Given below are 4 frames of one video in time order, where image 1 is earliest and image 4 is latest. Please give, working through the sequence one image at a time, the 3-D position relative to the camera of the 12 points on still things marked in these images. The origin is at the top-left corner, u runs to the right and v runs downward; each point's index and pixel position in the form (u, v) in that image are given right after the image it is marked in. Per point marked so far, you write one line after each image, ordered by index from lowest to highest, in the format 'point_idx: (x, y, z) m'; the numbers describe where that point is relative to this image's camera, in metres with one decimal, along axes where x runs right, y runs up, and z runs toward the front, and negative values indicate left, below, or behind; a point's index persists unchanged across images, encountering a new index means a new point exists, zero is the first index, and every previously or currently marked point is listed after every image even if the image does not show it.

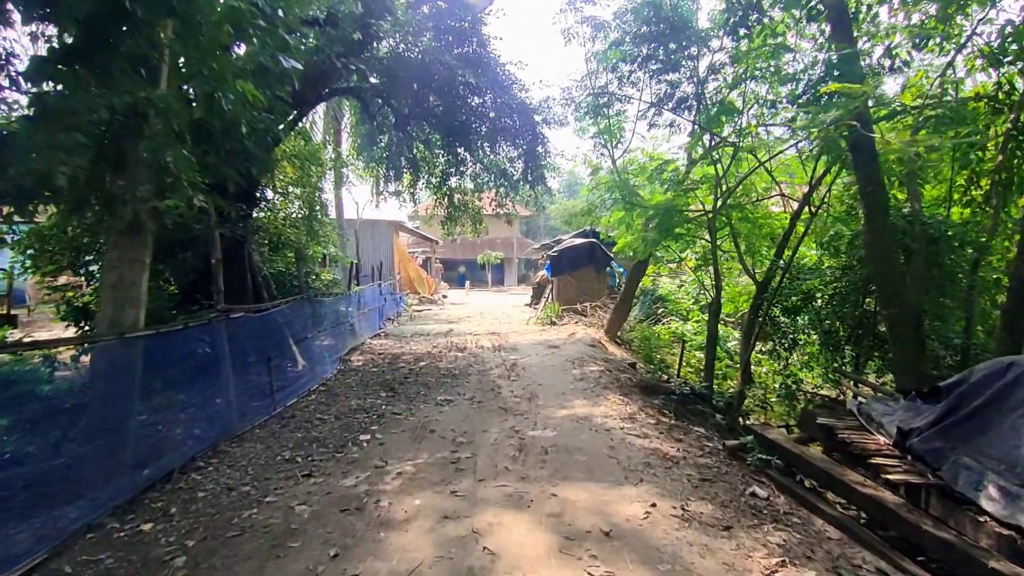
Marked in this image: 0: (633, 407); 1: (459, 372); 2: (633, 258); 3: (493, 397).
0: (+1.1, -1.1, +5.3) m
1: (-0.6, -1.0, +7.3) m
2: (+2.2, +0.6, +10.6) m
3: (-0.2, -1.1, +5.8) m
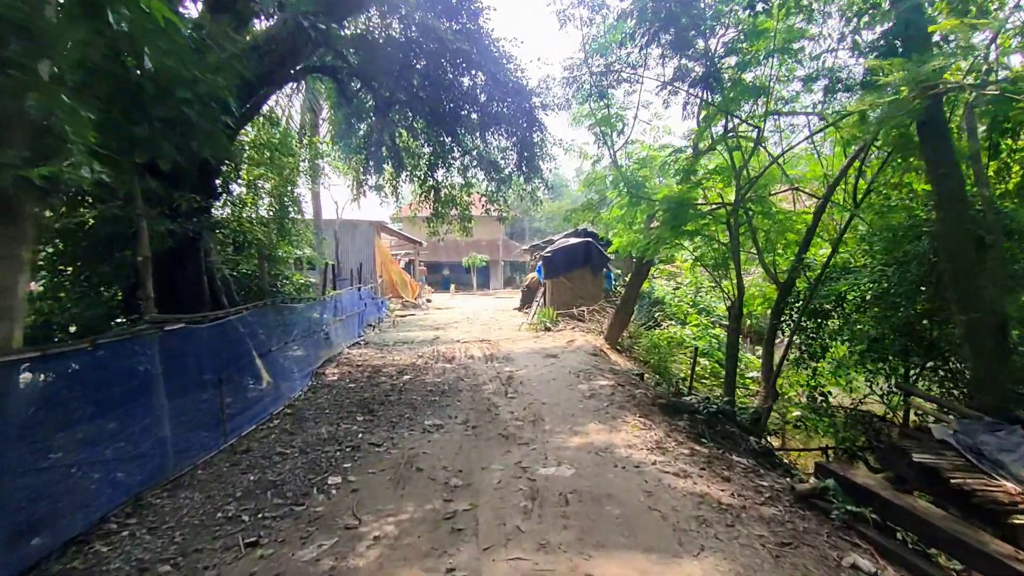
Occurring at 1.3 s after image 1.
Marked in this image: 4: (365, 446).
0: (+1.1, -1.1, +4.5) m
1: (-0.7, -1.1, +6.4) m
2: (+2.0, +0.5, +9.8) m
3: (-0.2, -1.1, +4.9) m
4: (-1.1, -1.1, +4.3) m
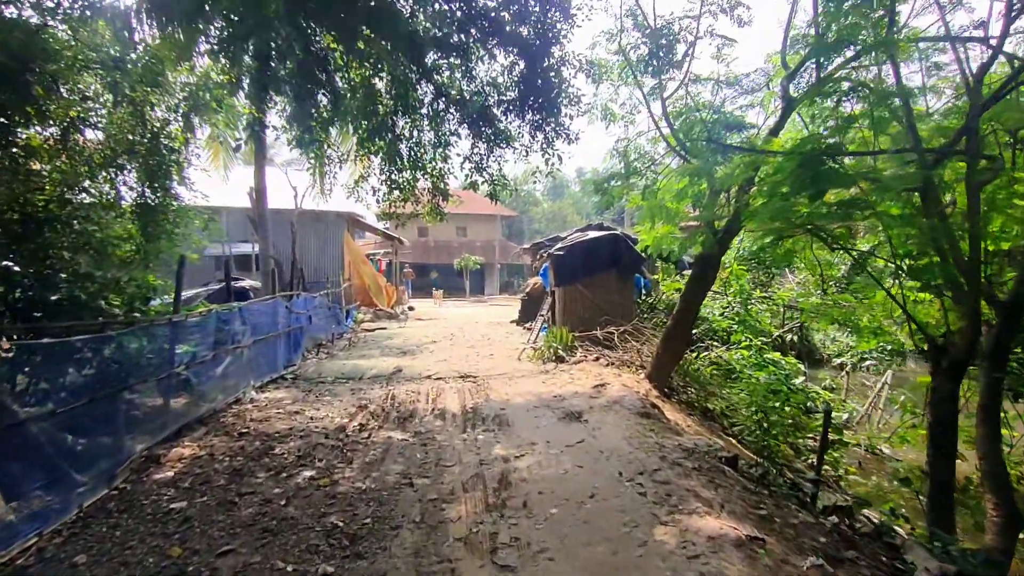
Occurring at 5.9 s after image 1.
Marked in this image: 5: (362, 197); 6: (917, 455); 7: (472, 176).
0: (+1.1, -1.2, +1.2) m
1: (-0.7, -1.2, +3.1) m
2: (+2.0, +0.4, +6.5) m
3: (-0.2, -1.2, +1.6) m
4: (-1.1, -1.2, +1.0) m
5: (-1.9, +1.2, +7.4) m
6: (+5.7, -2.3, +8.3) m
7: (-0.4, +1.2, +6.5) m
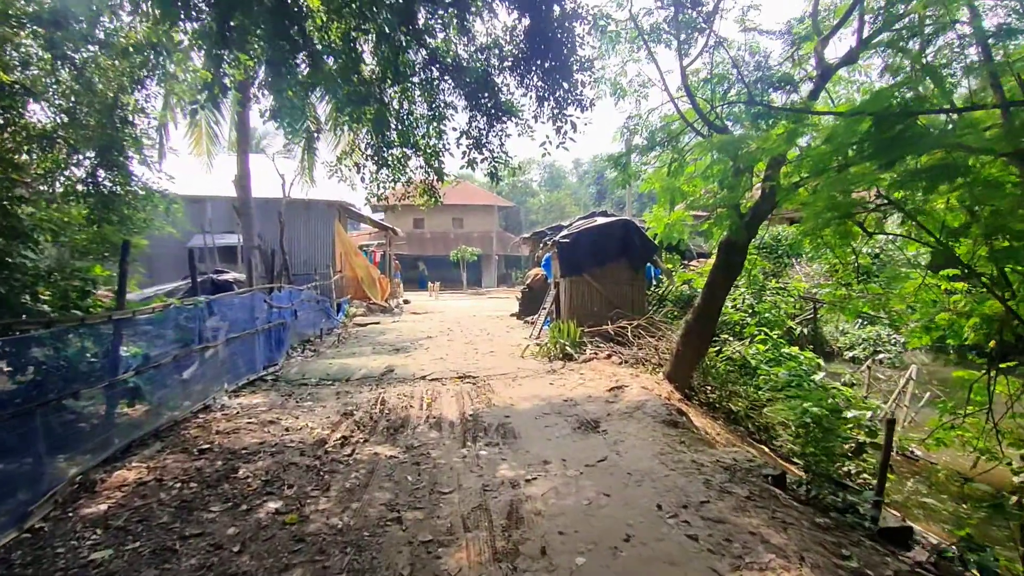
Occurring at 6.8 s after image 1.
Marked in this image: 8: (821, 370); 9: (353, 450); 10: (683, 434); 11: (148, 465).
0: (+1.2, -1.2, +0.5) m
1: (-0.6, -1.1, +2.4) m
2: (+2.1, +0.5, +5.9) m
3: (-0.1, -1.2, +0.9) m
4: (-1.0, -1.2, +0.3) m
5: (-1.8, +1.3, +6.7) m
6: (+5.7, -2.2, +7.7) m
7: (-0.4, +1.3, +5.8) m
8: (+5.3, -1.4, +10.1) m
9: (-1.1, -1.1, +4.0) m
10: (+1.2, -1.0, +4.2) m
11: (-2.3, -1.1, +3.7) m
